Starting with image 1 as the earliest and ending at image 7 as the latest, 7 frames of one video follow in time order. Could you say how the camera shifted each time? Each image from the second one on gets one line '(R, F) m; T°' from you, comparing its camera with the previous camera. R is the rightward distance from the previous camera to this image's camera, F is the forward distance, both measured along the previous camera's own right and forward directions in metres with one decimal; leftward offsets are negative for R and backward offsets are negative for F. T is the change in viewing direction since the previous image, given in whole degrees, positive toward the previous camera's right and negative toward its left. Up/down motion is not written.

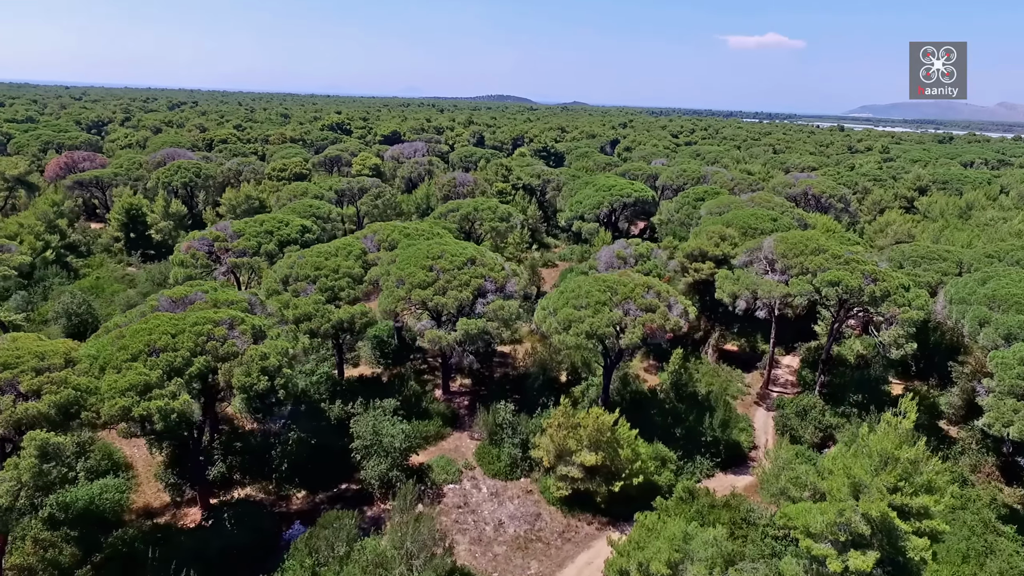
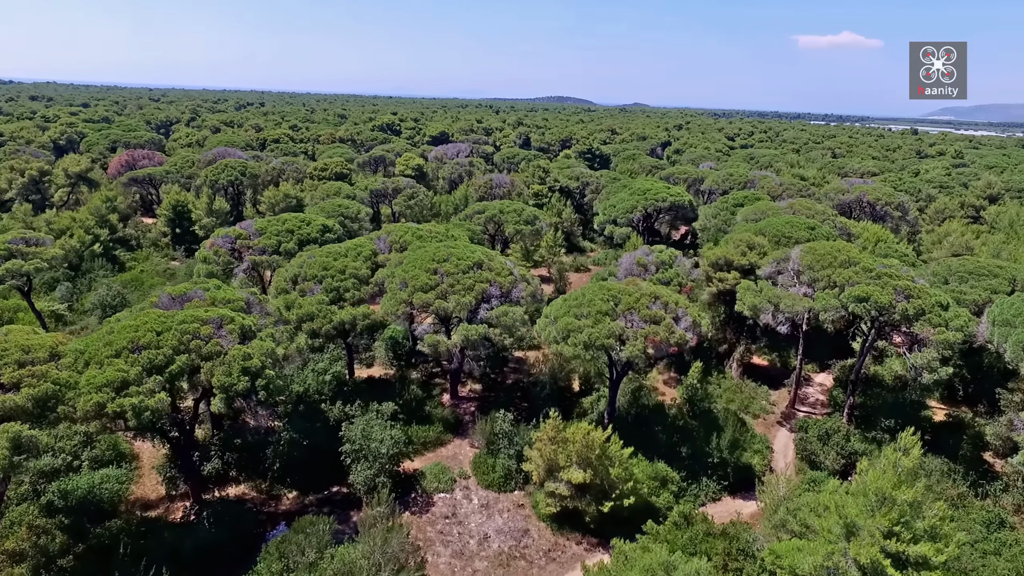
(+1.6, +0.6) m; -5°
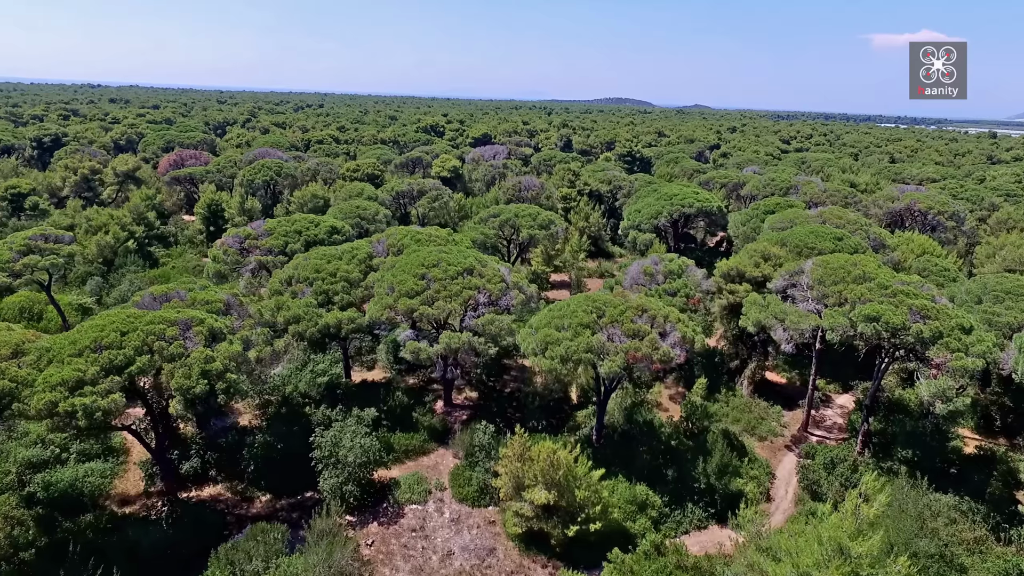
(+2.0, +0.7) m; -5°
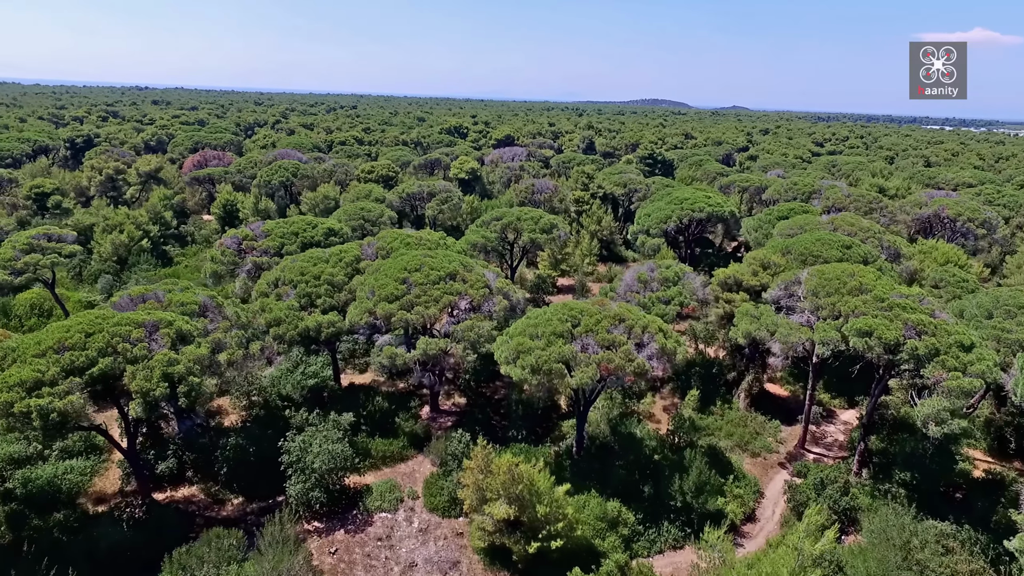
(+1.6, +0.4) m; -3°
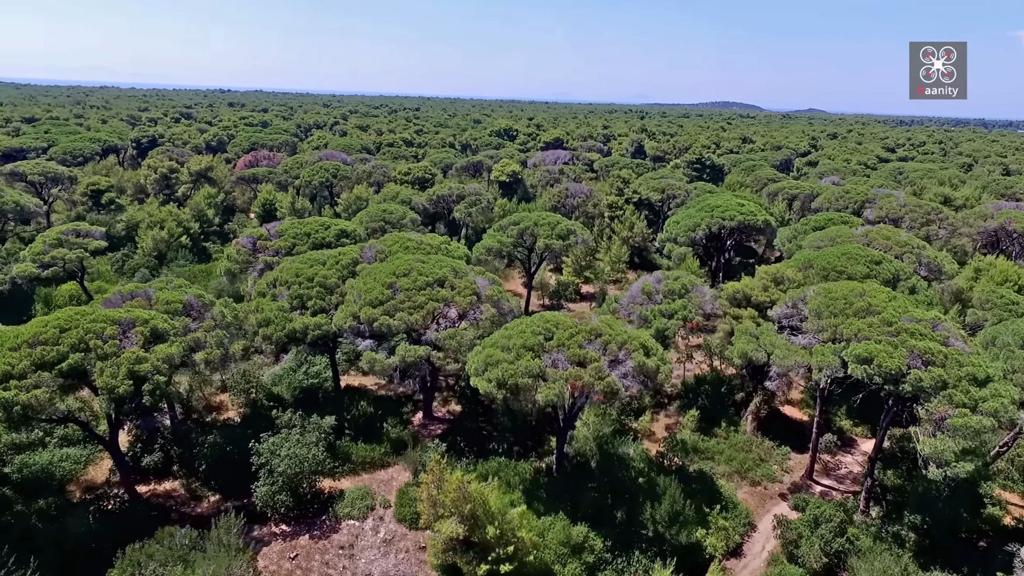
(+2.2, +0.7) m; -6°
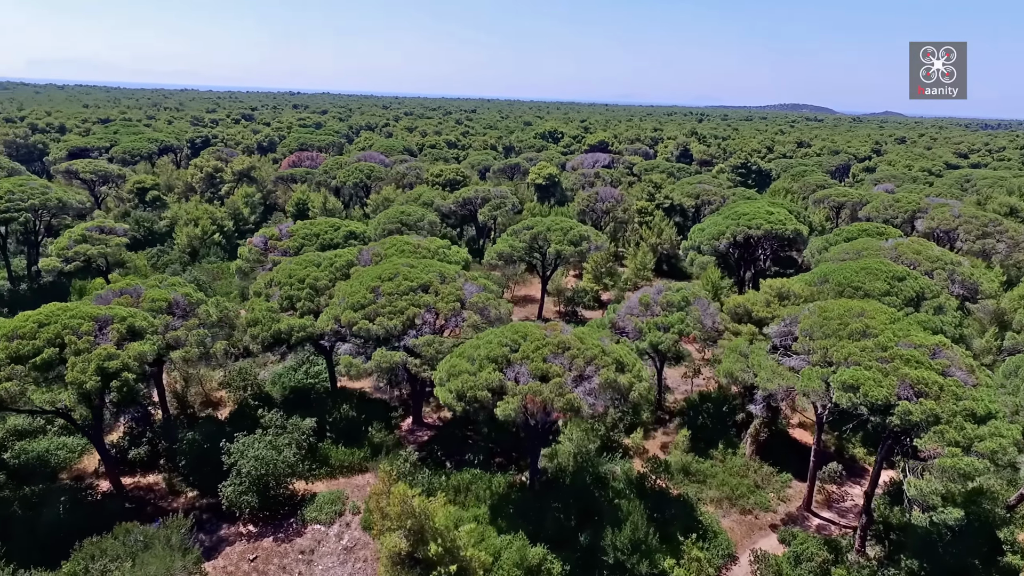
(+2.2, +0.6) m; -5°
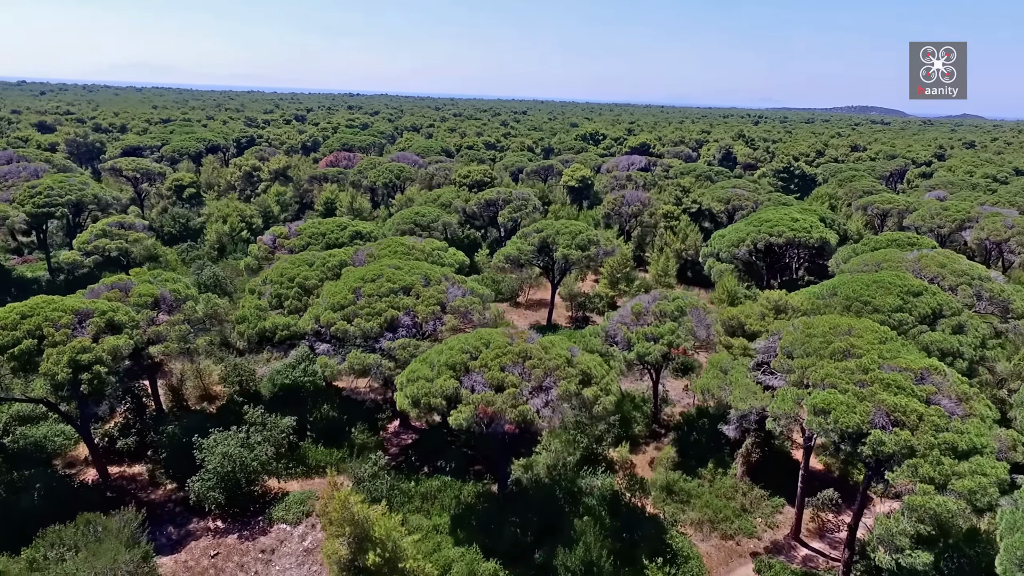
(+2.1, +0.5) m; -5°
